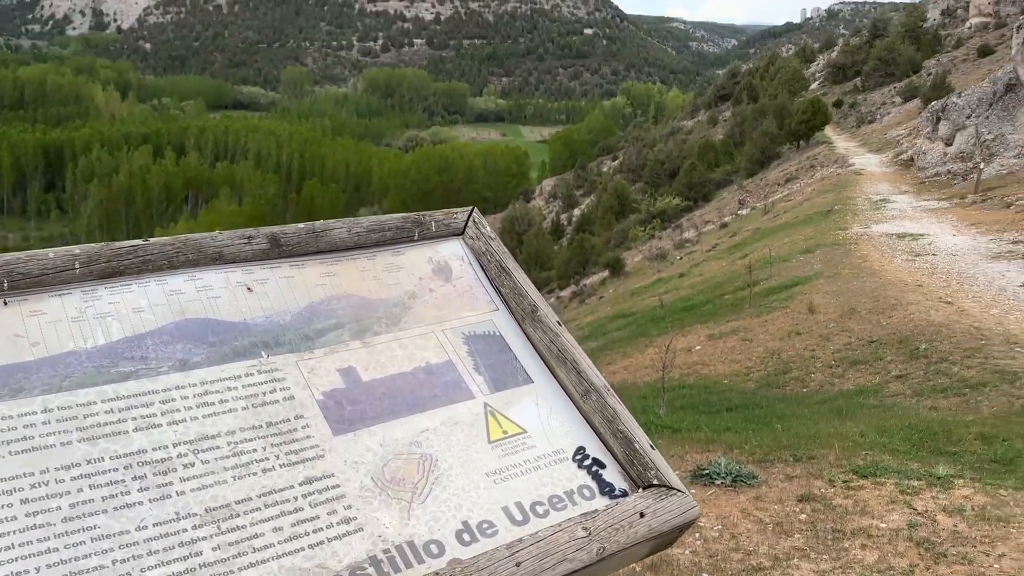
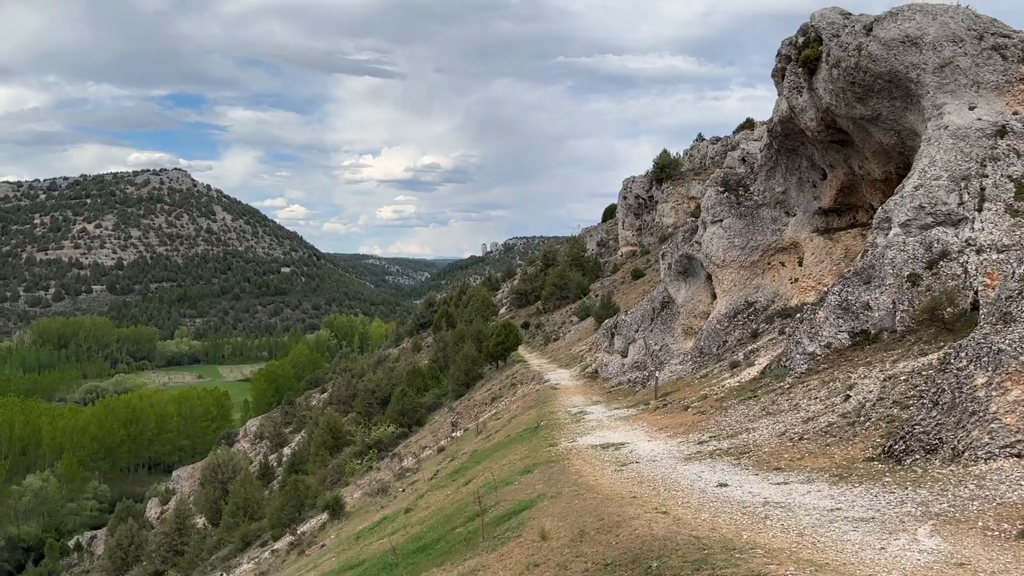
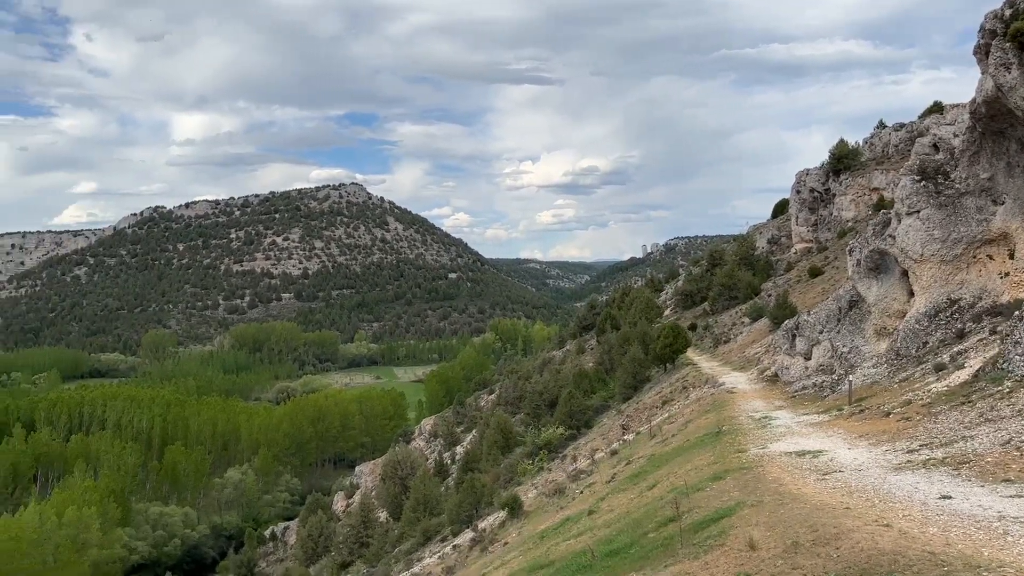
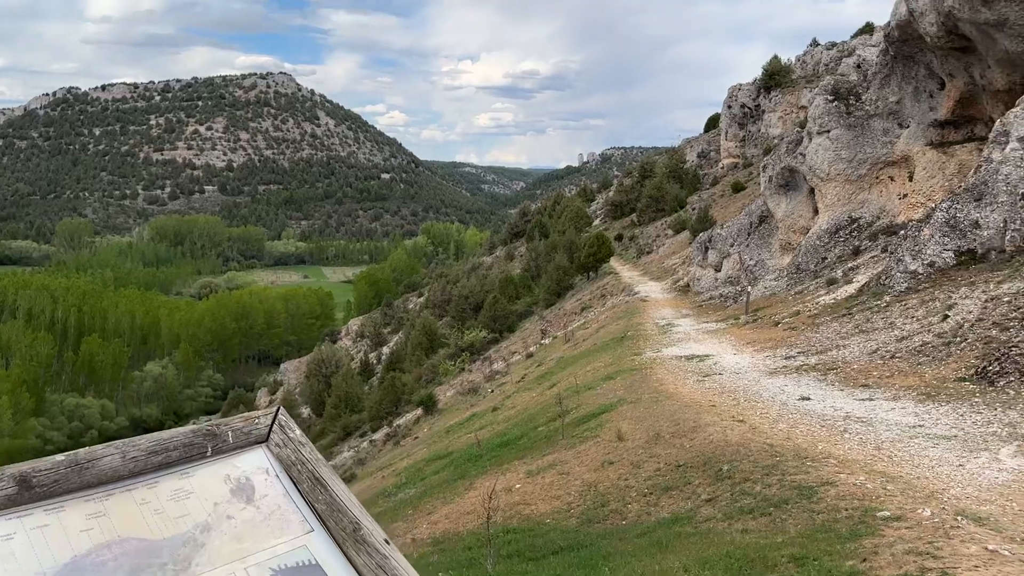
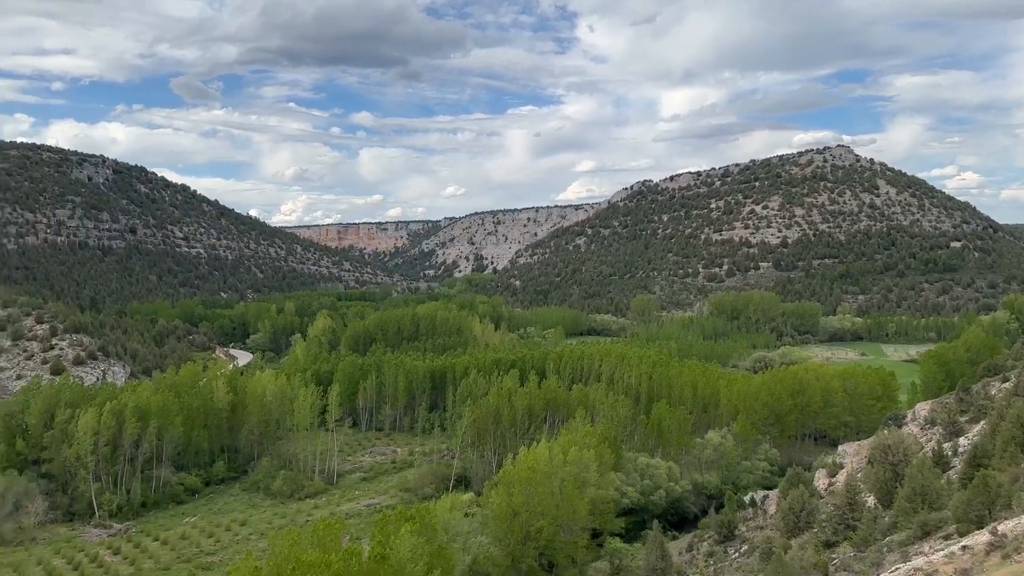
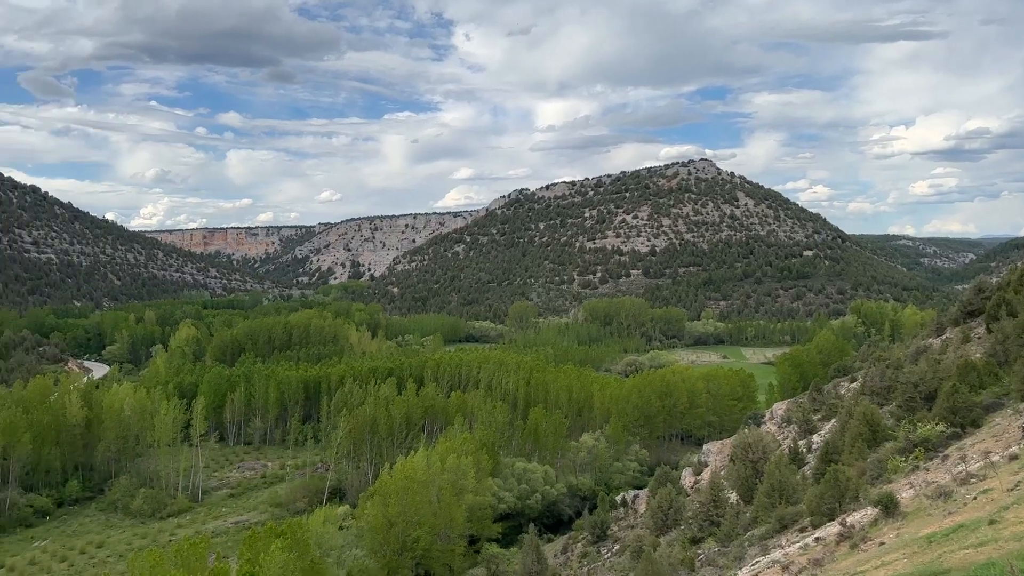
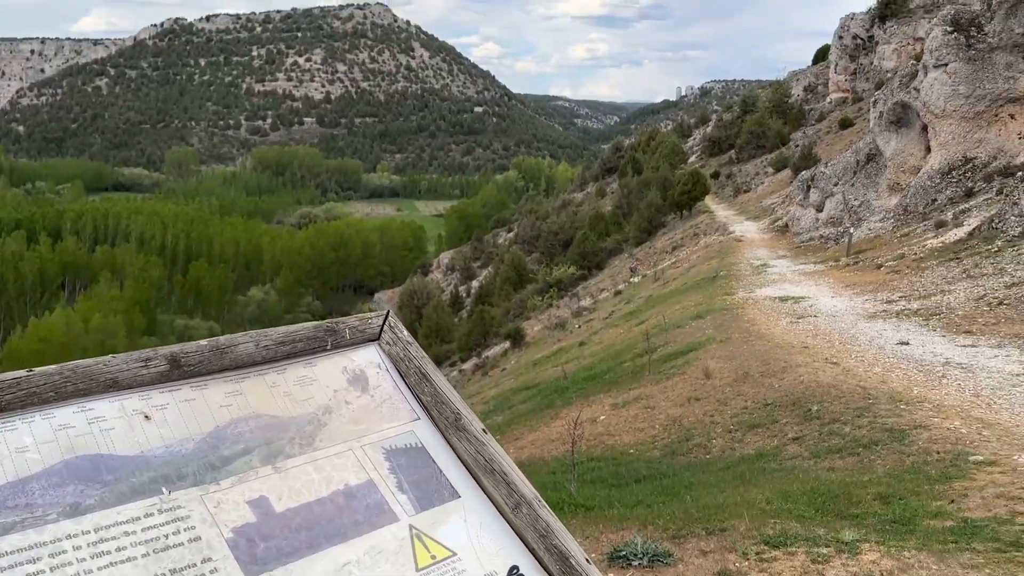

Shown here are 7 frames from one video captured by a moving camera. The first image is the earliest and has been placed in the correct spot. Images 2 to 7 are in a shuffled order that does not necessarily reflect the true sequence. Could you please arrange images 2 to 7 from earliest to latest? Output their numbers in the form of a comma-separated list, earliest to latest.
7, 4, 2, 3, 6, 5
